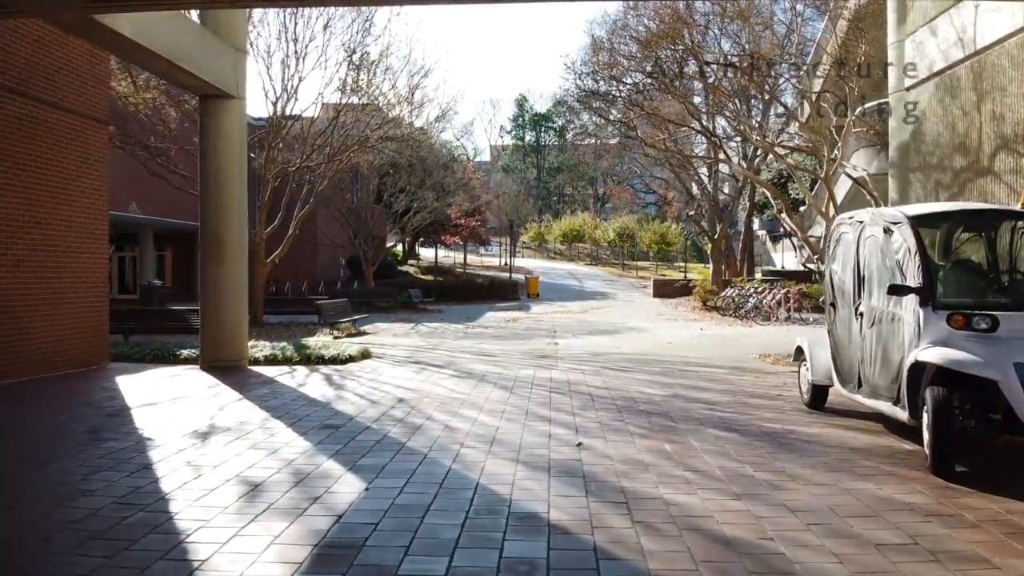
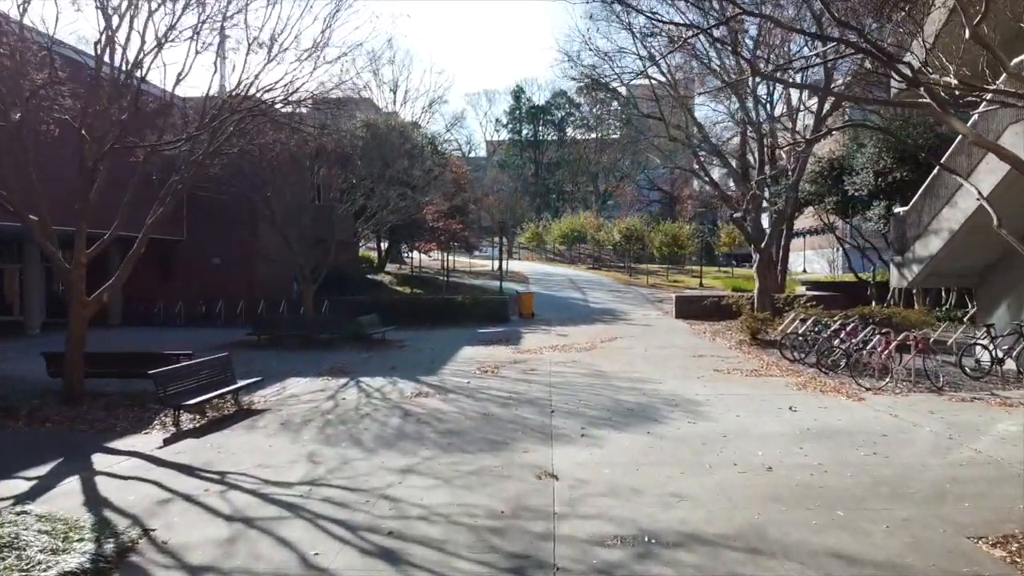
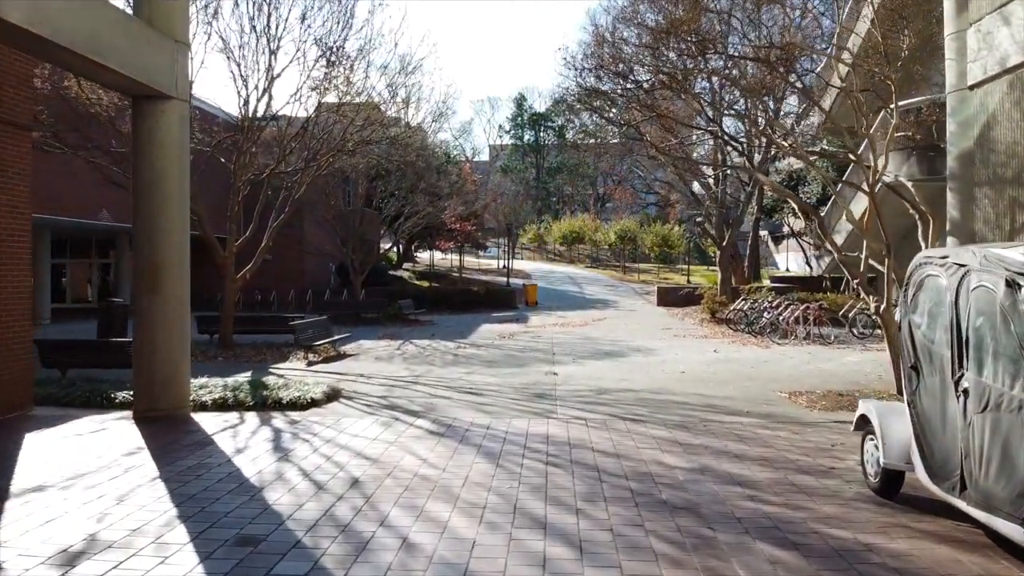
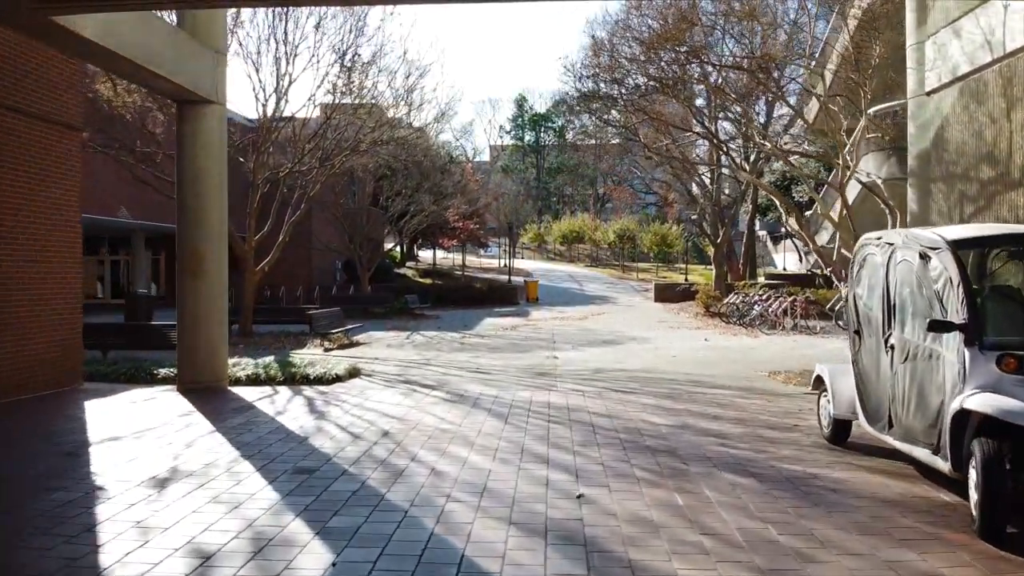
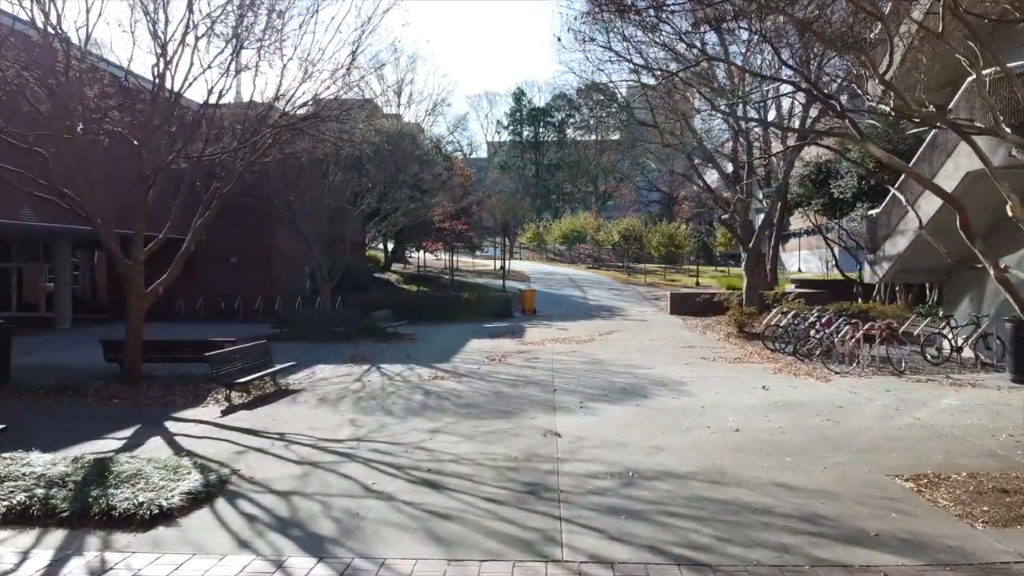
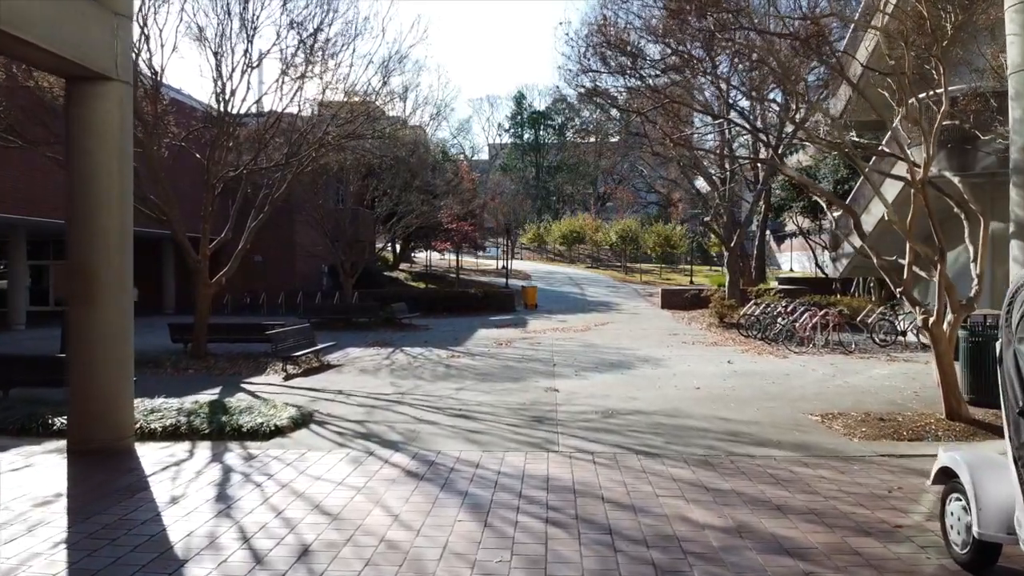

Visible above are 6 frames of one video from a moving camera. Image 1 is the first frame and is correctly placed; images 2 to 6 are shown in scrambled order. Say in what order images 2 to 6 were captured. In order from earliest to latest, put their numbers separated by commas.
4, 3, 6, 5, 2
